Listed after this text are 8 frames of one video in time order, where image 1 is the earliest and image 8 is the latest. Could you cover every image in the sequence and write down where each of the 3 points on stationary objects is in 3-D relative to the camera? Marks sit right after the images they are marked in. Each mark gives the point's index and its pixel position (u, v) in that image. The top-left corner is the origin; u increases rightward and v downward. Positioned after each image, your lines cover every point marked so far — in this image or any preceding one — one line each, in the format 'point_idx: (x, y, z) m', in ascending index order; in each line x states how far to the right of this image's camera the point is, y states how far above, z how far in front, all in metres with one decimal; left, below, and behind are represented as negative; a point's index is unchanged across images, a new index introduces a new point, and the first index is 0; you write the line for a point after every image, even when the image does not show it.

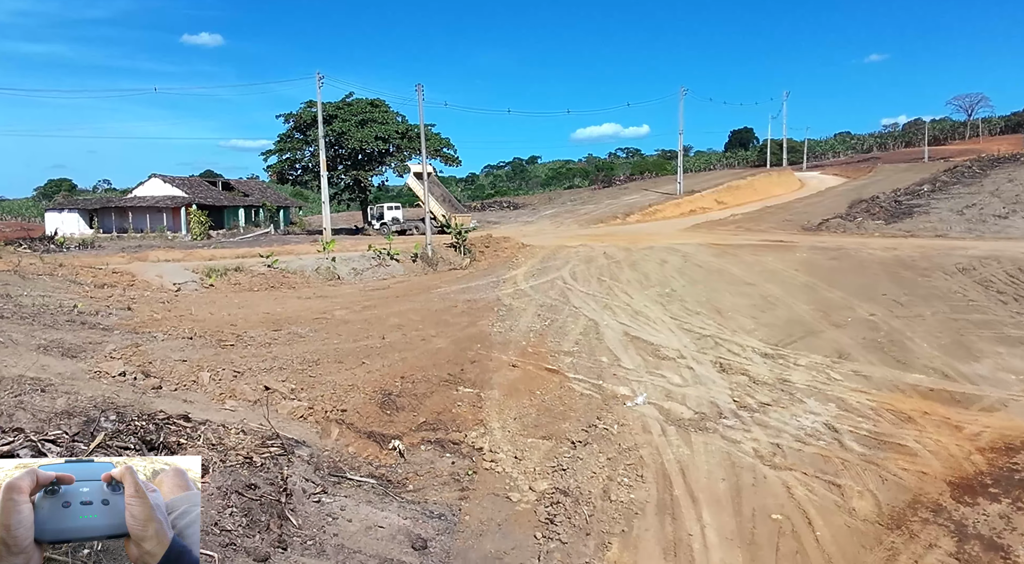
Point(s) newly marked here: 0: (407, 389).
0: (-1.6, -1.7, +9.5) m
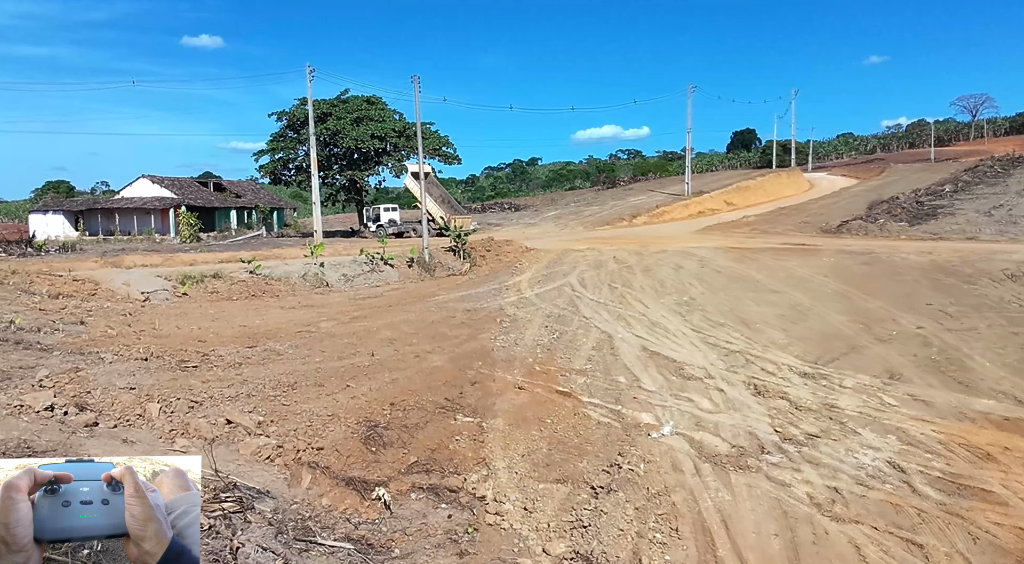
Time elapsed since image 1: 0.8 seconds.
0: (-1.6, -1.9, +8.2) m
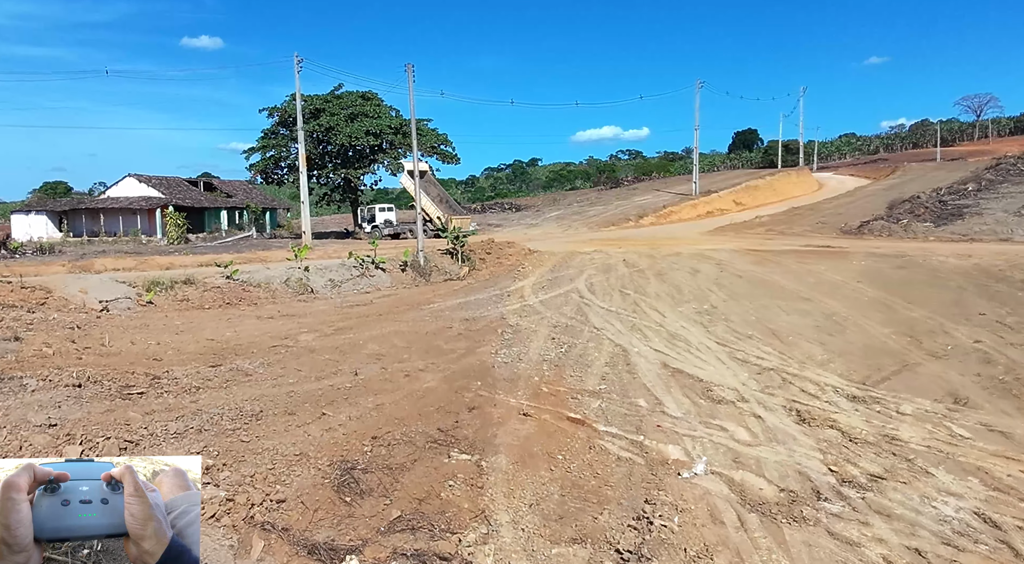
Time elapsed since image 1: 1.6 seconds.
0: (-1.5, -2.0, +6.8) m
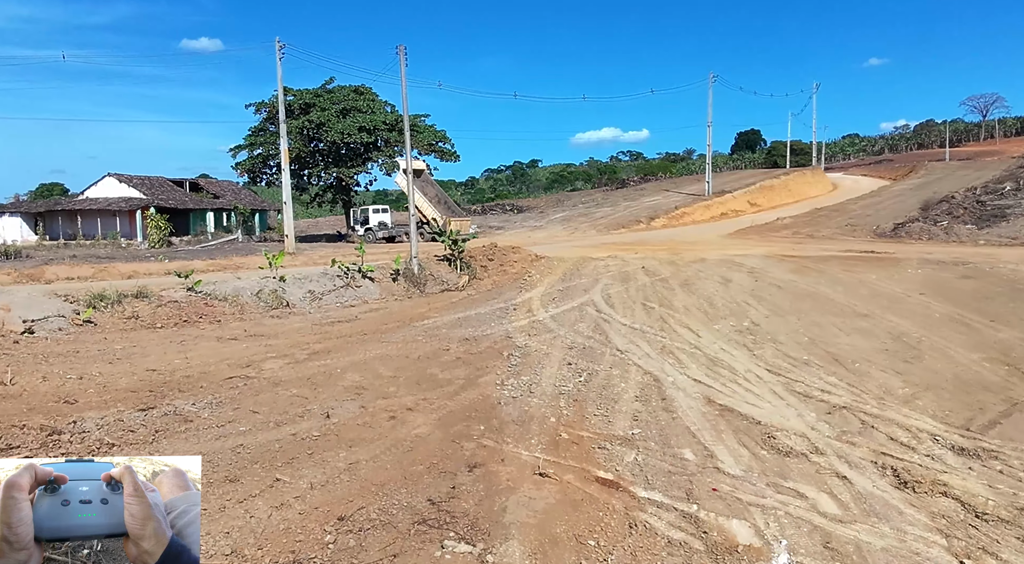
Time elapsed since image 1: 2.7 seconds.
0: (-1.4, -2.2, +4.9) m
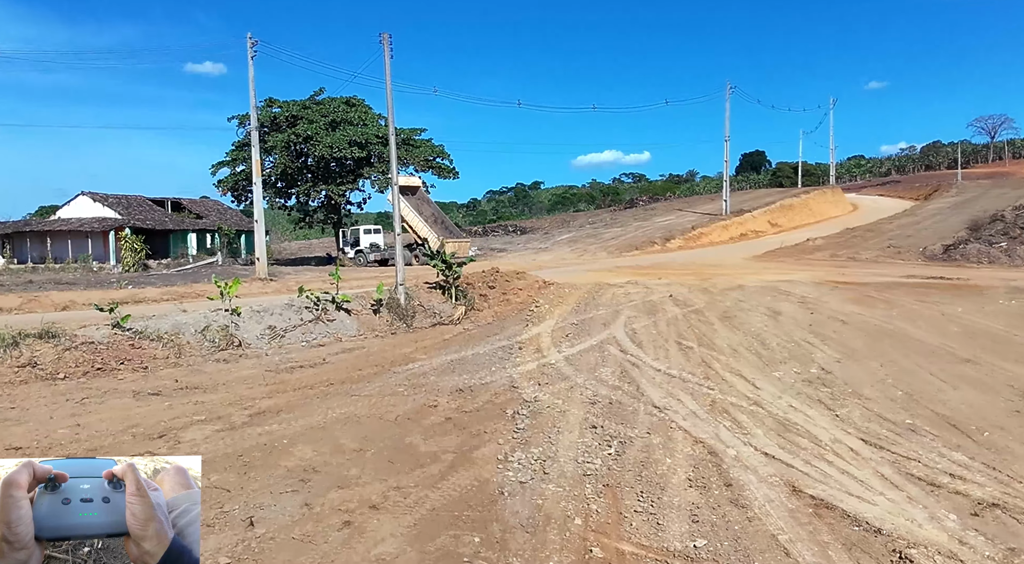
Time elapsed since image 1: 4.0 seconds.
0: (-1.3, -2.5, +2.5) m
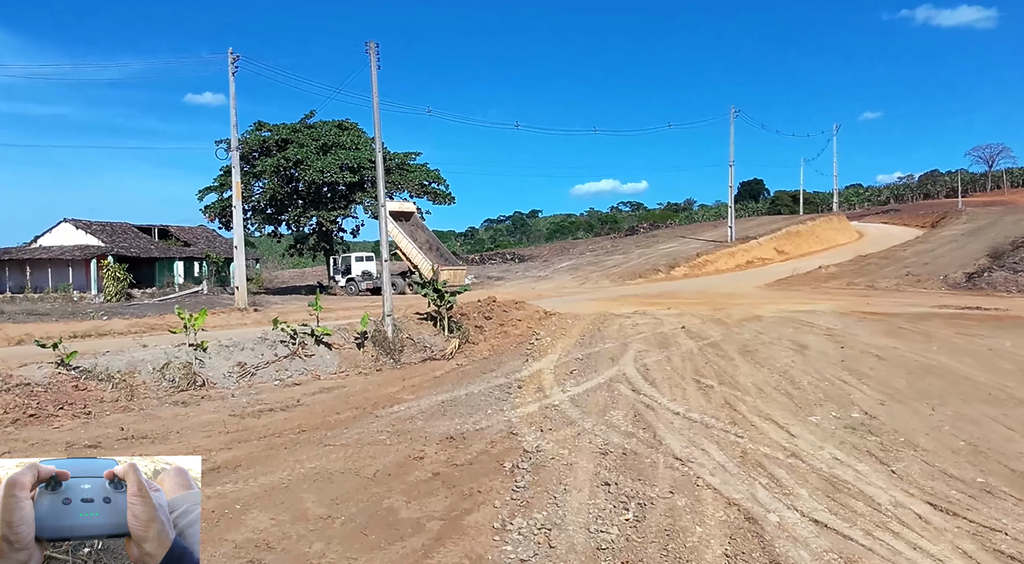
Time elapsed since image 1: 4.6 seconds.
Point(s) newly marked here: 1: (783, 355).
0: (-1.3, -2.6, +1.3) m
1: (+4.6, -1.2, +10.4) m
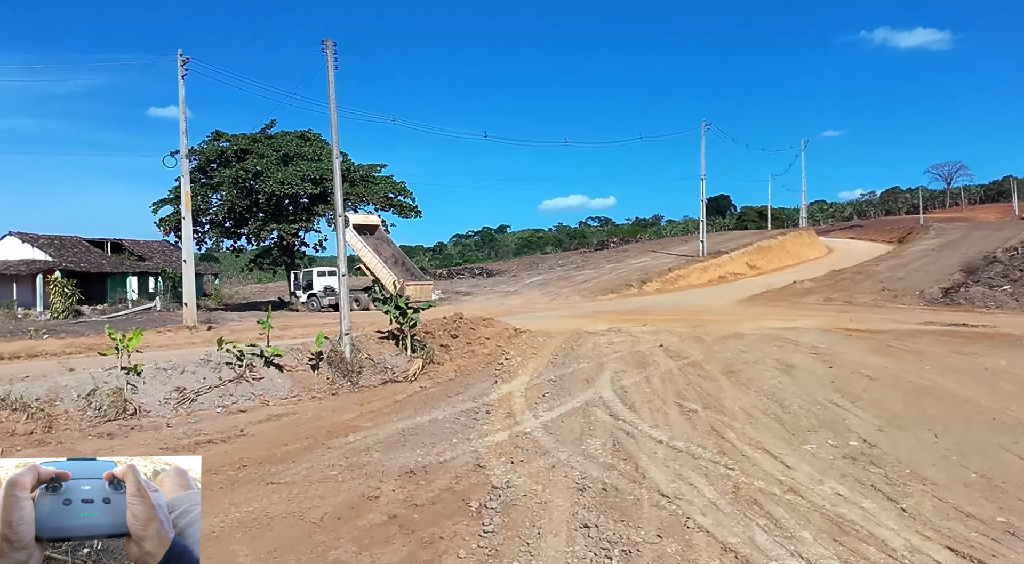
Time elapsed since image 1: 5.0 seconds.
0: (-1.4, -2.6, +0.4) m
1: (+4.2, -1.5, +9.8) m
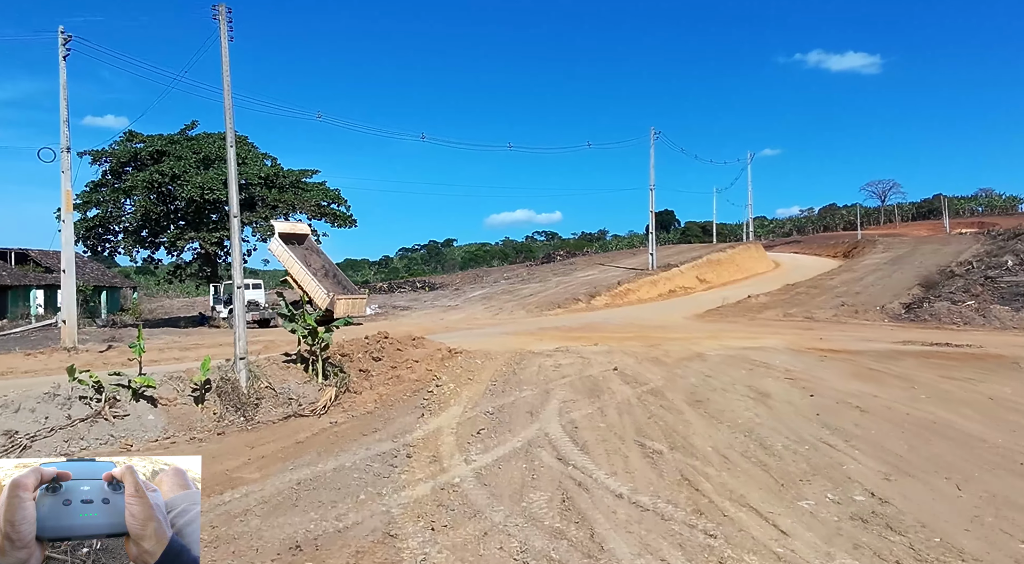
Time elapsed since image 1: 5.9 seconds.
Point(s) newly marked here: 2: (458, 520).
0: (-1.6, -2.6, -1.4) m
1: (+3.2, -1.7, +8.4) m
2: (-0.5, -2.3, +5.9) m
